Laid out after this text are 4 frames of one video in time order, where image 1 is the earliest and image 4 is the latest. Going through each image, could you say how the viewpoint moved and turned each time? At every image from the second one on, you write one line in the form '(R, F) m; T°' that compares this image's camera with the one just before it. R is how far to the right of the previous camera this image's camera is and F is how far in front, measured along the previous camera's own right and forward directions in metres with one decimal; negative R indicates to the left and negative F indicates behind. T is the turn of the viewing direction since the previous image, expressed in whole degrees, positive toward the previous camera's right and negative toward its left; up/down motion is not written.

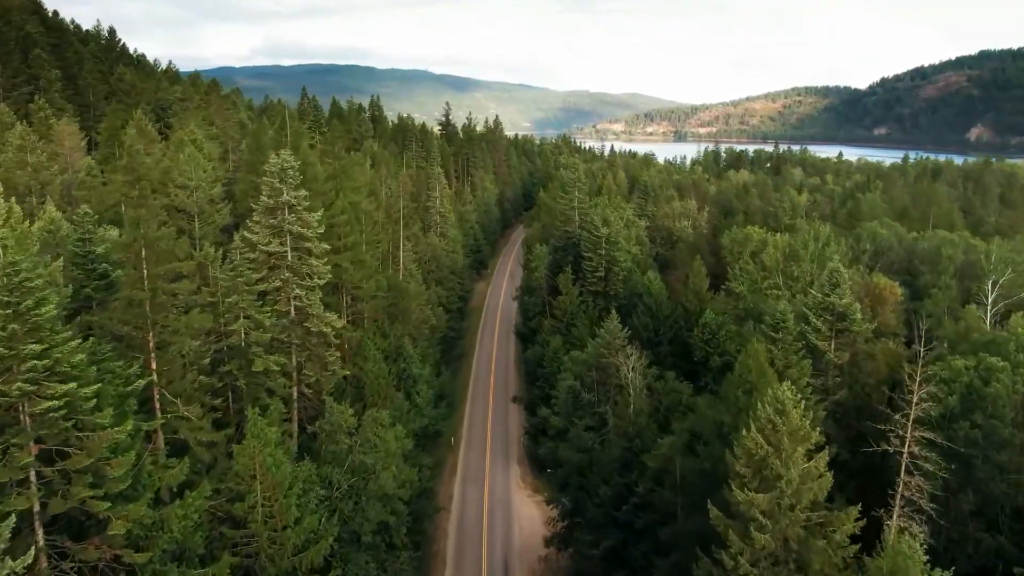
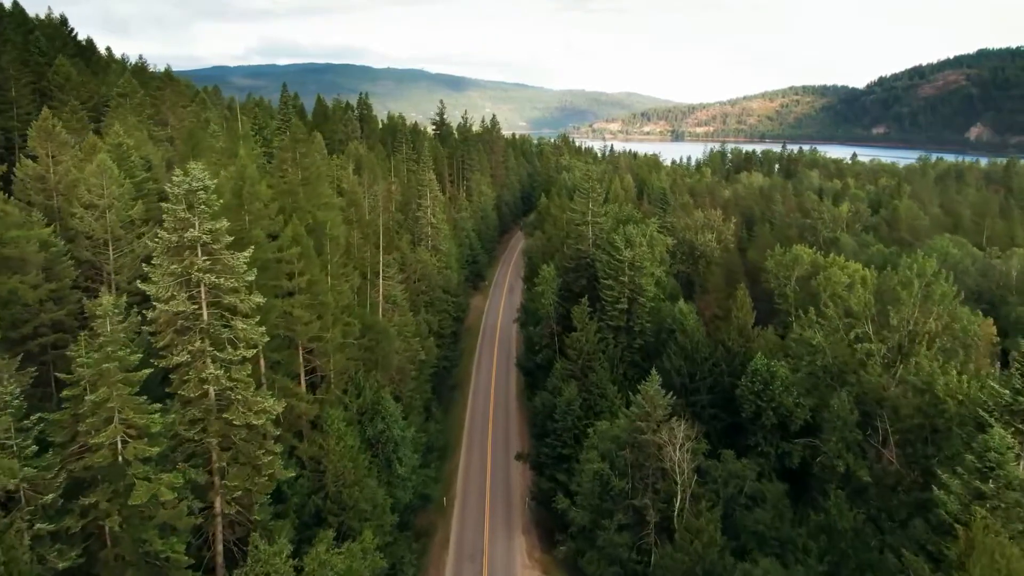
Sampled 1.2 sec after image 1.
(-0.5, +10.6) m; 0°
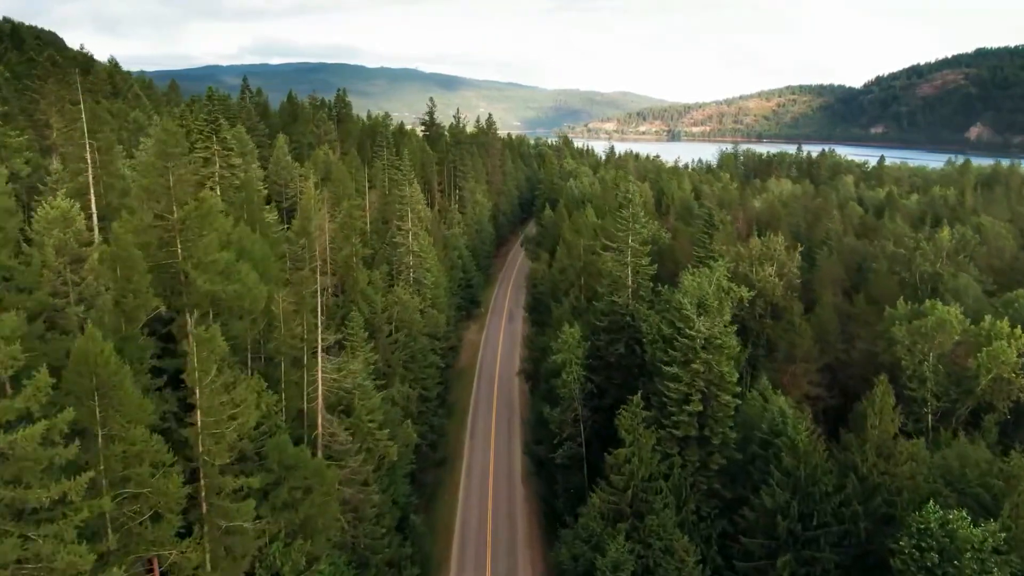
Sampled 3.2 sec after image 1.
(-0.8, +17.5) m; 0°
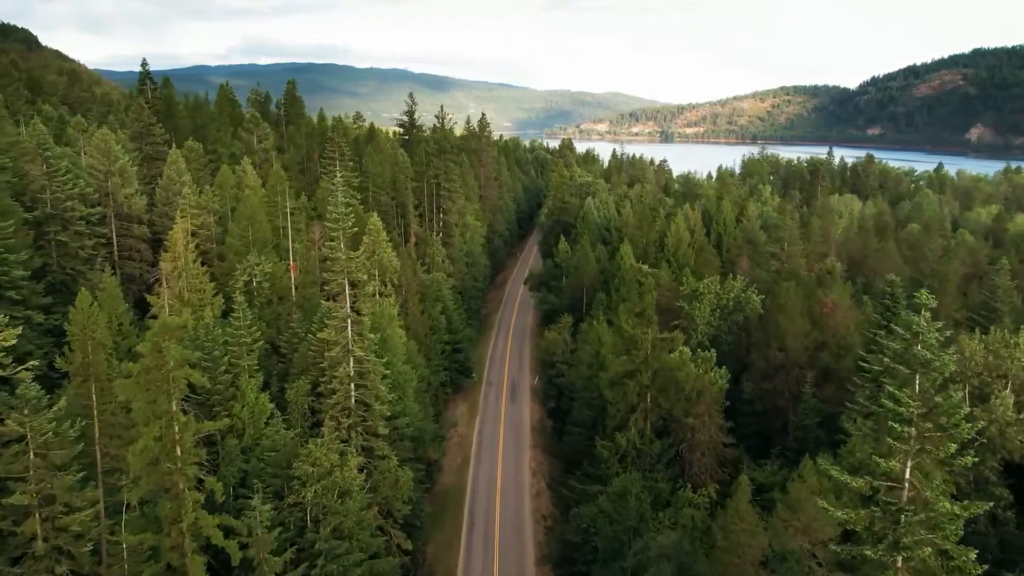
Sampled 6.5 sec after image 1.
(-1.3, +28.4) m; +1°
